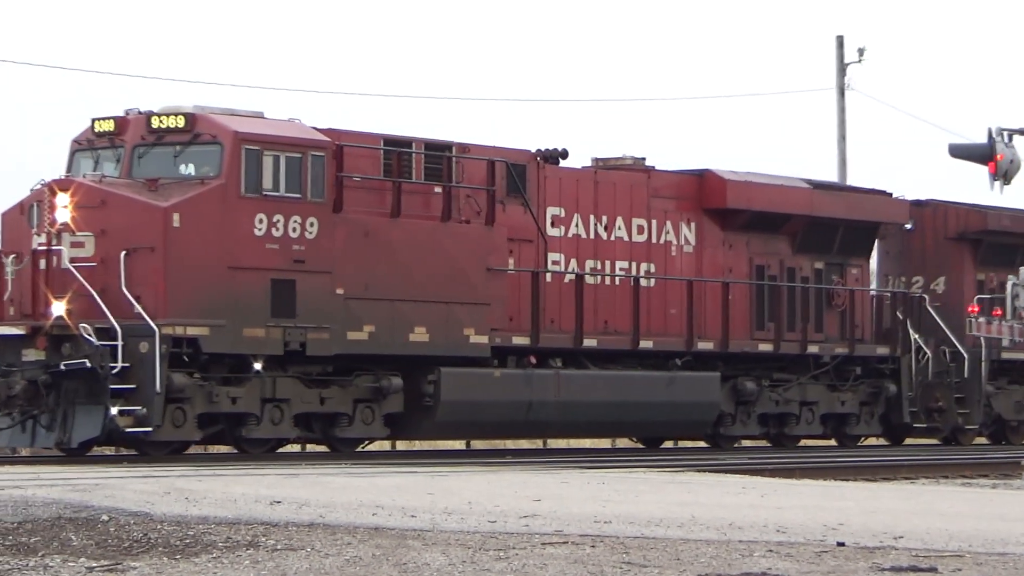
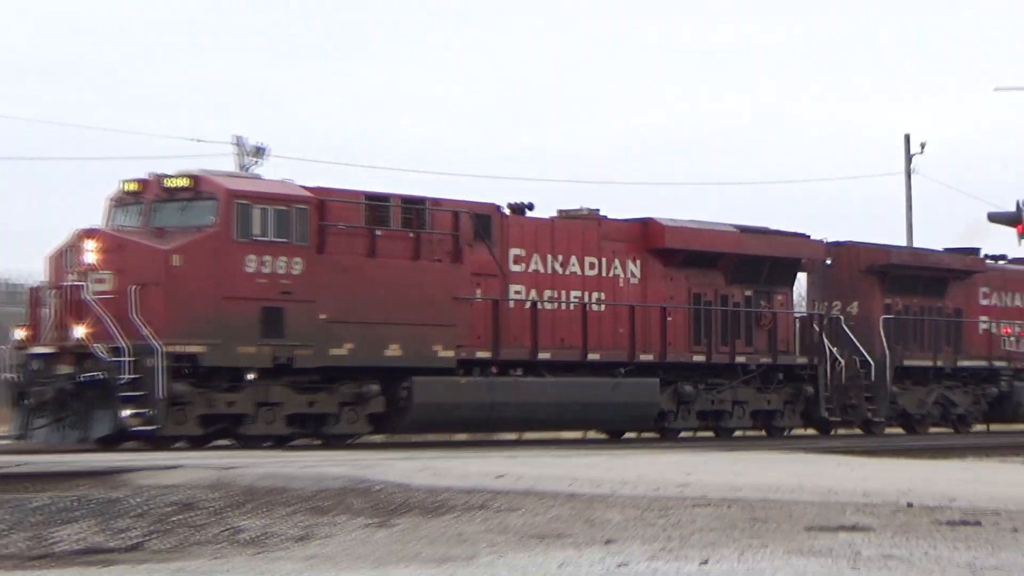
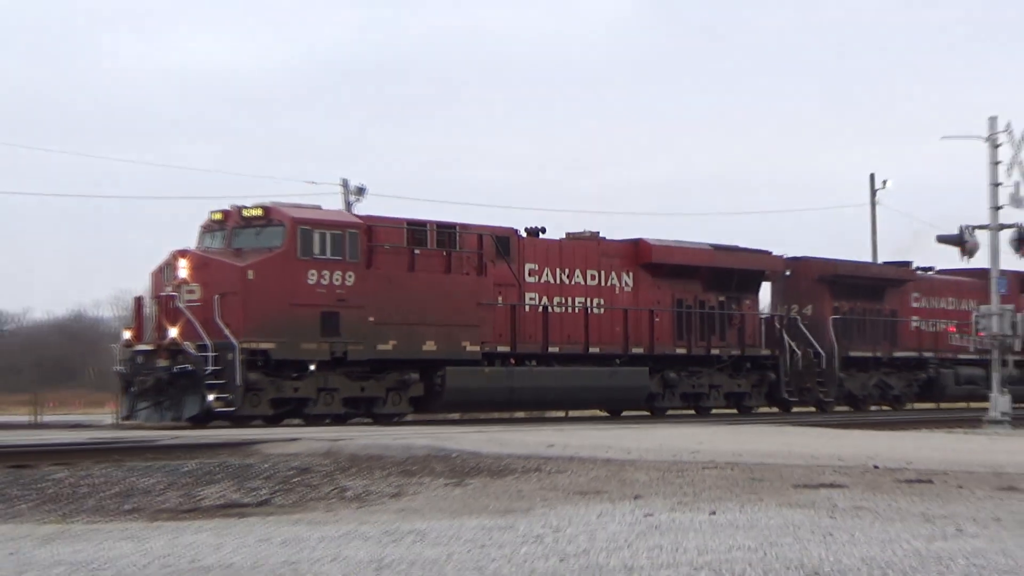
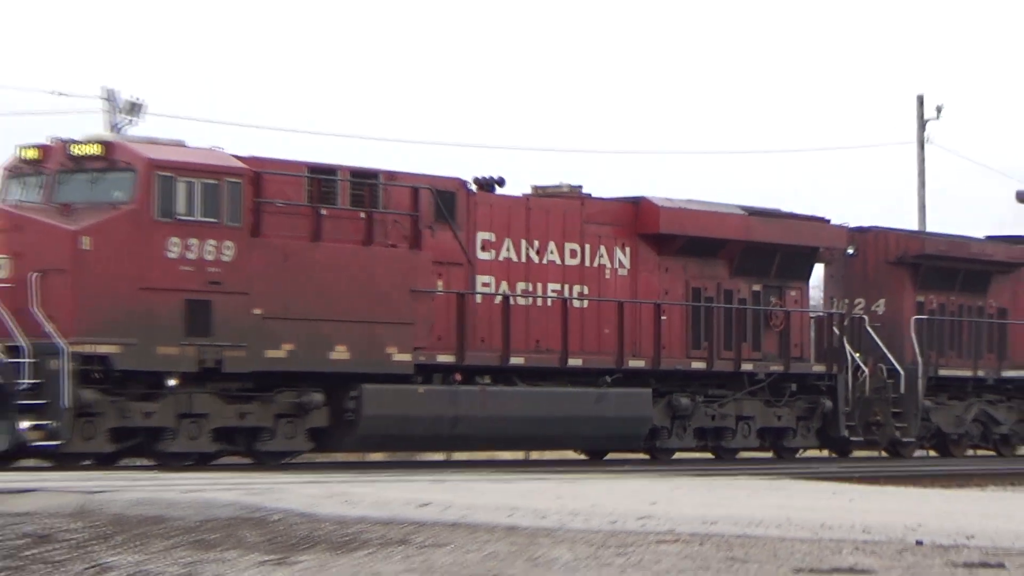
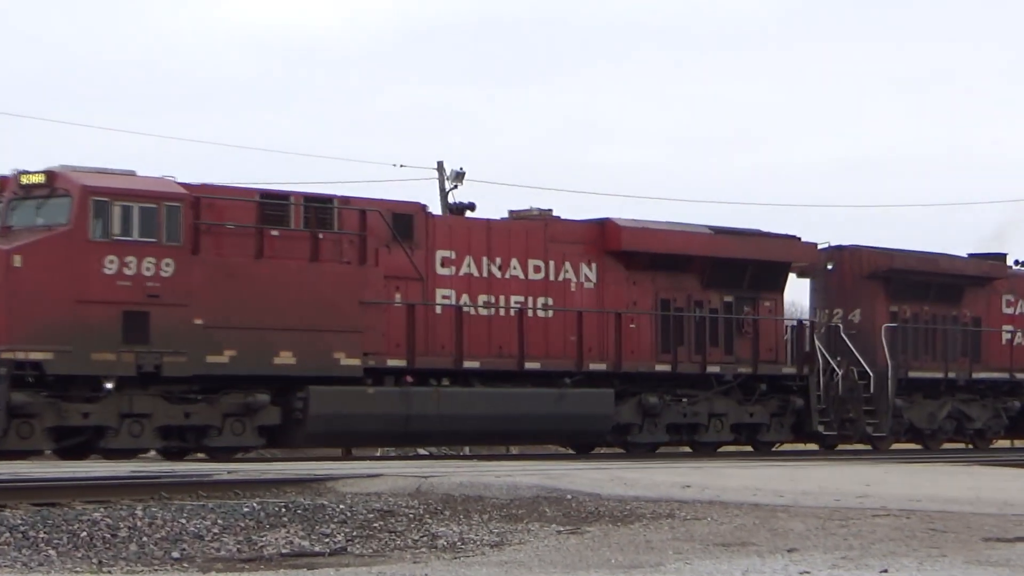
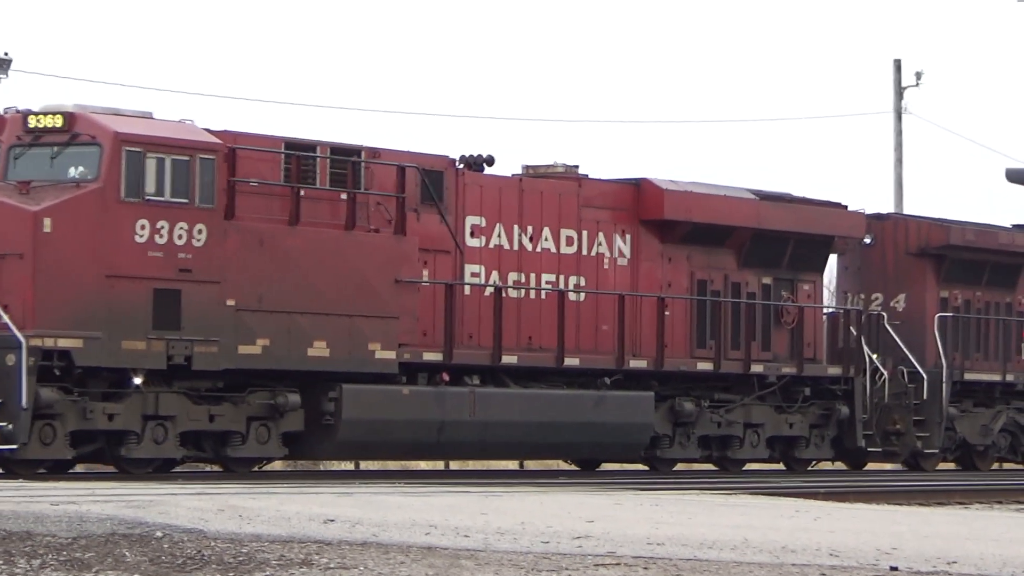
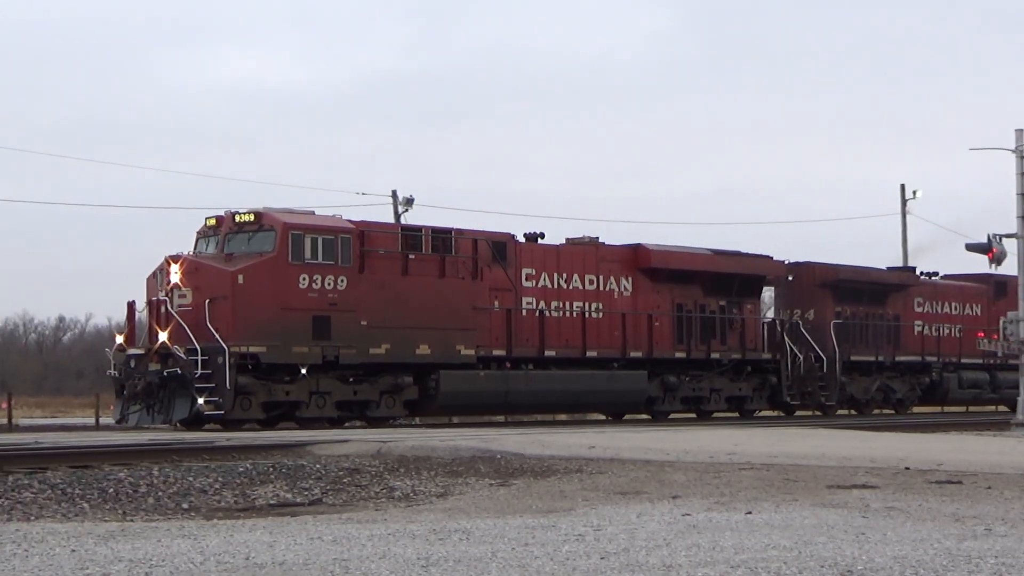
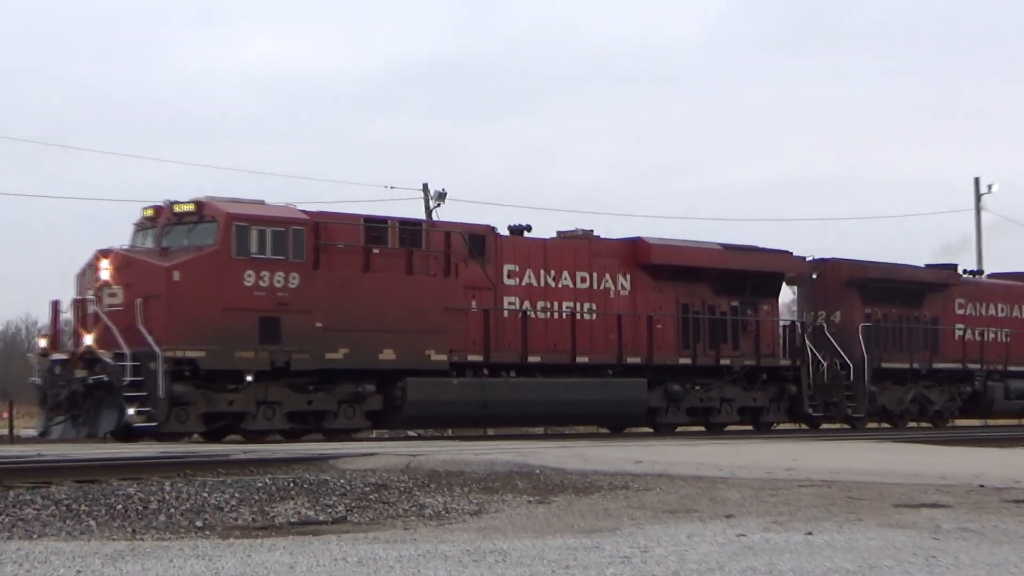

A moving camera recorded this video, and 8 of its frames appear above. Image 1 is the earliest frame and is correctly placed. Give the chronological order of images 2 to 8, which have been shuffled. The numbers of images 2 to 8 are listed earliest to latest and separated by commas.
6, 4, 2, 3, 7, 8, 5
